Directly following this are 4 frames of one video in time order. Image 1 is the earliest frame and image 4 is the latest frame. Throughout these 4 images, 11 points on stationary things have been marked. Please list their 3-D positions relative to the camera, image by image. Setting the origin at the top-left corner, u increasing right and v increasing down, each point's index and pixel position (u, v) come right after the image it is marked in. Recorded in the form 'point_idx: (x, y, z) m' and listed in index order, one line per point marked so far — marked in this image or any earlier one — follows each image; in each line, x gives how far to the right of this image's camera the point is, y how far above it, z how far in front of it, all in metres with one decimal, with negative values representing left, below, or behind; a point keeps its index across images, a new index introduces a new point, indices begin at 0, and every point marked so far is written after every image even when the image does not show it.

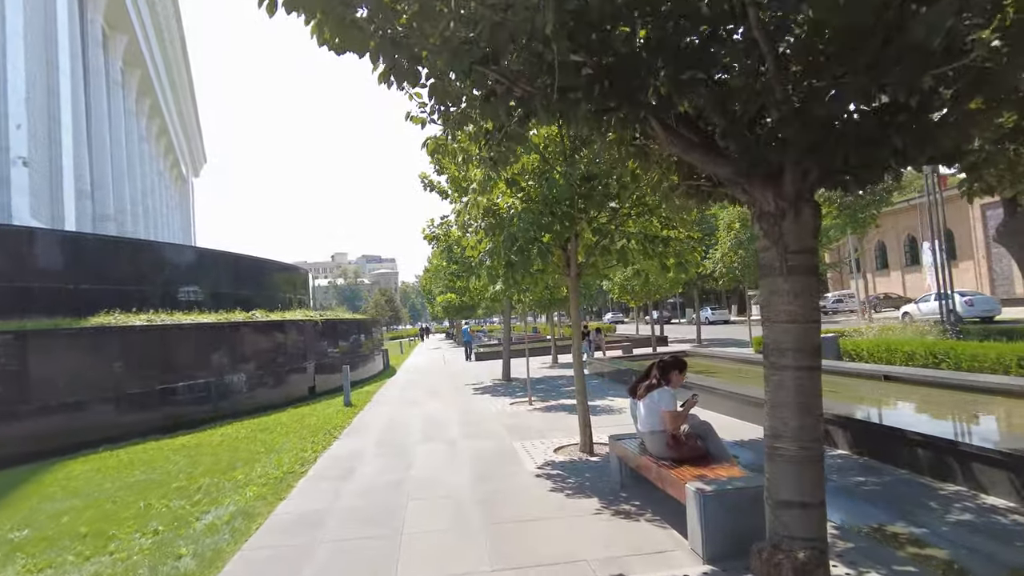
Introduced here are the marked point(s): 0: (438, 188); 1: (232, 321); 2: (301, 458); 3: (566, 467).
0: (-2.0, +2.7, +17.7) m
1: (-6.2, -0.7, +14.5) m
2: (-2.8, -2.3, +8.7) m
3: (+0.6, -2.0, +7.3) m
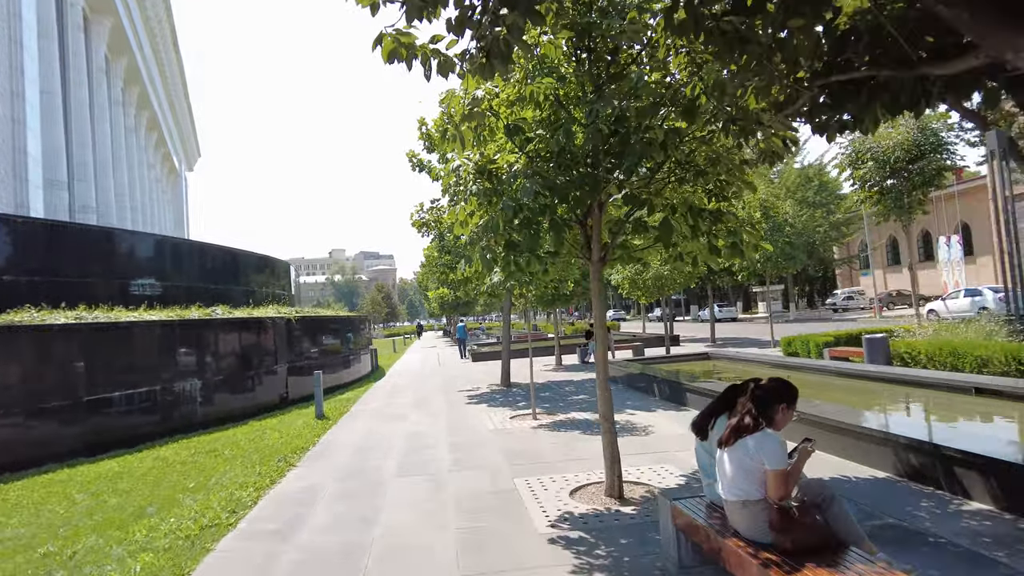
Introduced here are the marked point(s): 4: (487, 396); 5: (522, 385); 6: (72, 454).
0: (-2.0, +2.9, +15.6) m
1: (-6.2, -0.6, +12.4) m
2: (-2.8, -2.1, +6.6) m
3: (+0.6, -1.9, +5.3) m
4: (-0.5, -2.3, +14.2) m
5: (+0.2, -2.3, +15.8) m
6: (-6.7, -2.5, +9.9) m
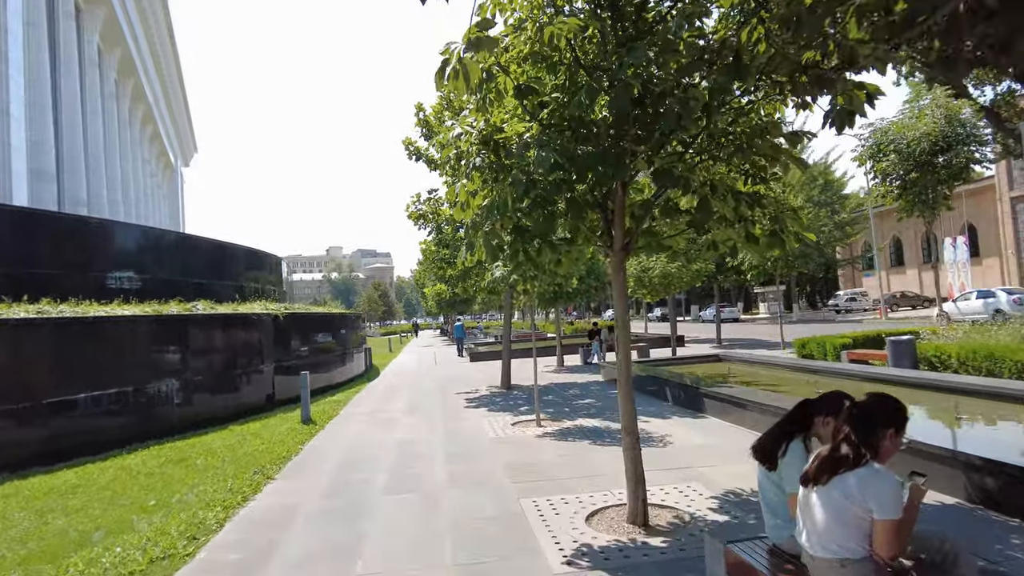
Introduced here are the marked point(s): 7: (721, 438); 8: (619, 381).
0: (-1.9, +3.0, +14.7) m
1: (-6.1, -0.5, +11.5) m
2: (-2.7, -2.0, +5.7) m
3: (+0.7, -1.9, +4.4) m
4: (-0.5, -2.3, +13.3) m
5: (+0.3, -2.3, +14.9) m
6: (-6.6, -2.4, +9.0) m
7: (+2.7, -1.9, +8.4) m
8: (+0.9, -0.8, +5.4) m
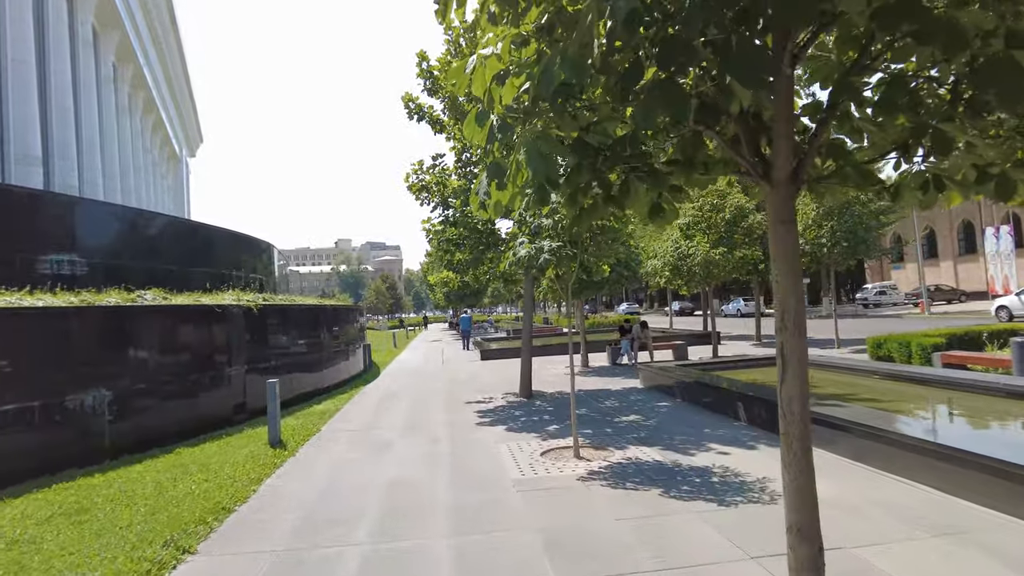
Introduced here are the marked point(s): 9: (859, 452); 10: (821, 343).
0: (-1.5, +3.2, +12.1) m
1: (-5.8, -0.2, +9.0) m
2: (-2.4, -1.9, +3.2) m
3: (+0.9, -1.7, +1.8) m
4: (-0.1, -2.0, +10.7) m
5: (+0.7, -2.0, +12.3) m
6: (-6.3, -2.2, +6.5) m
7: (+3.0, -1.8, +5.8) m
8: (+1.2, -0.6, +2.8) m
9: (+3.7, -1.7, +6.8) m
10: (+9.4, -1.7, +19.9) m
